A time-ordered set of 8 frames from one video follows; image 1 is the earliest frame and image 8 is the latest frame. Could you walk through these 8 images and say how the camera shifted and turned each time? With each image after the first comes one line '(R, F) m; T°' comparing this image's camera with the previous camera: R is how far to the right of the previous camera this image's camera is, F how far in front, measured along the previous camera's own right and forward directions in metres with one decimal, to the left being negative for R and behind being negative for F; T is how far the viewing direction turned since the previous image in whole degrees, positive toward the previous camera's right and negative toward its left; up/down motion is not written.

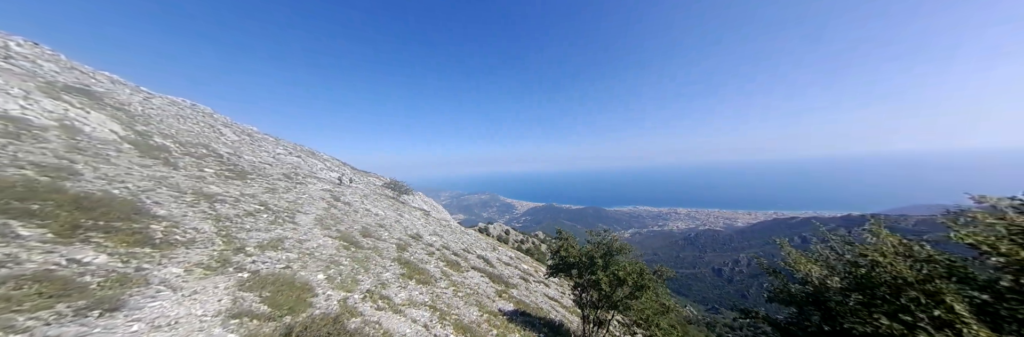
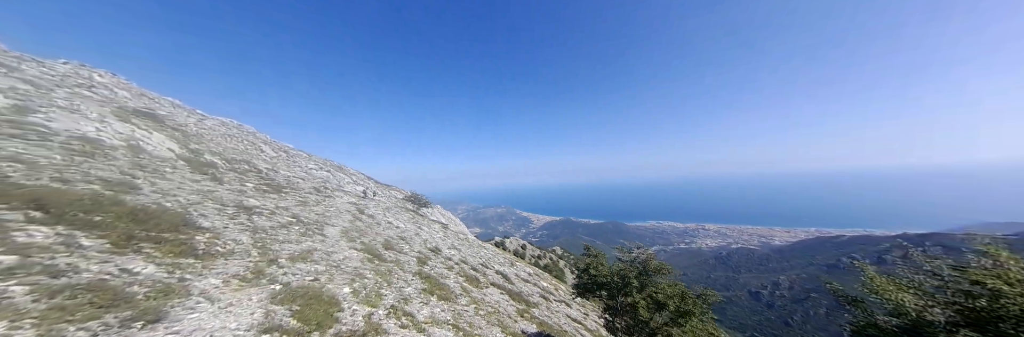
(-0.4, +0.3) m; -4°
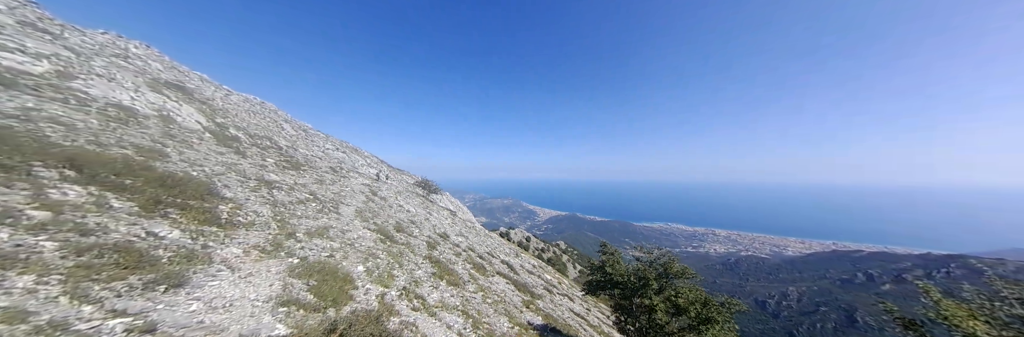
(-0.5, +0.4) m; -2°
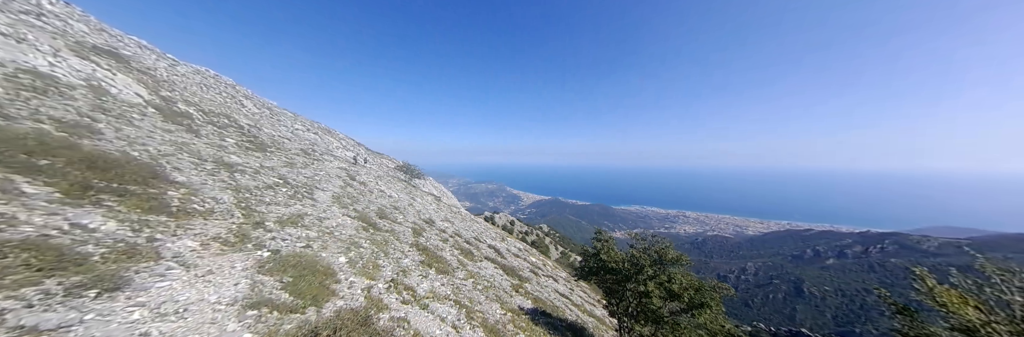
(-0.6, +0.7) m; +4°
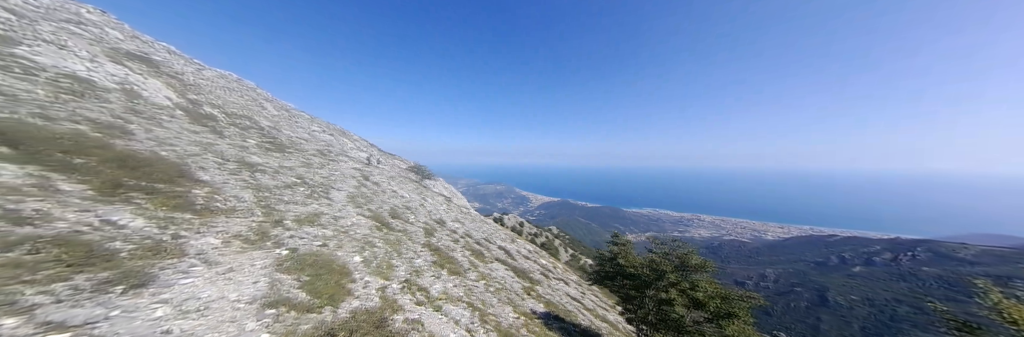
(-0.2, +0.2) m; -2°
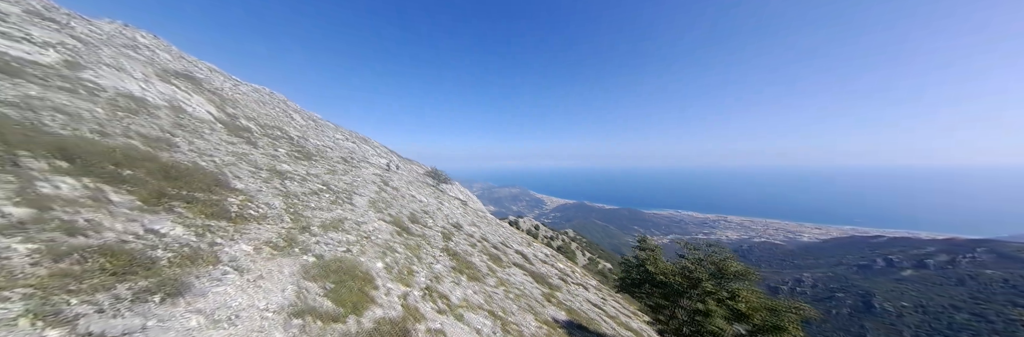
(-0.2, +0.3) m; -4°
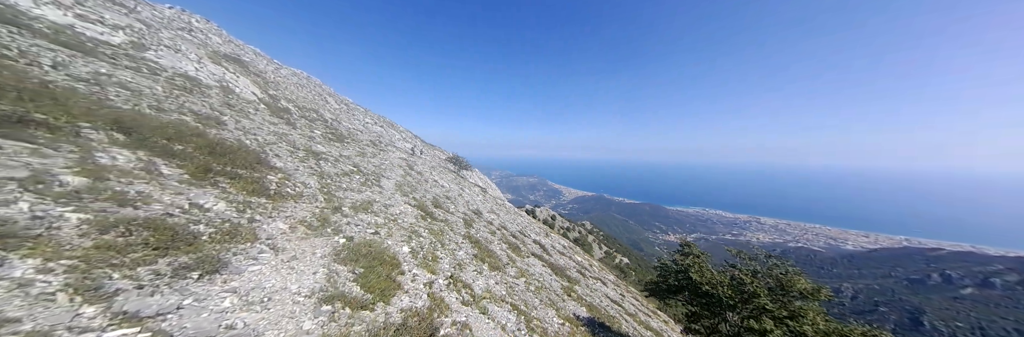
(-0.5, +0.7) m; -5°
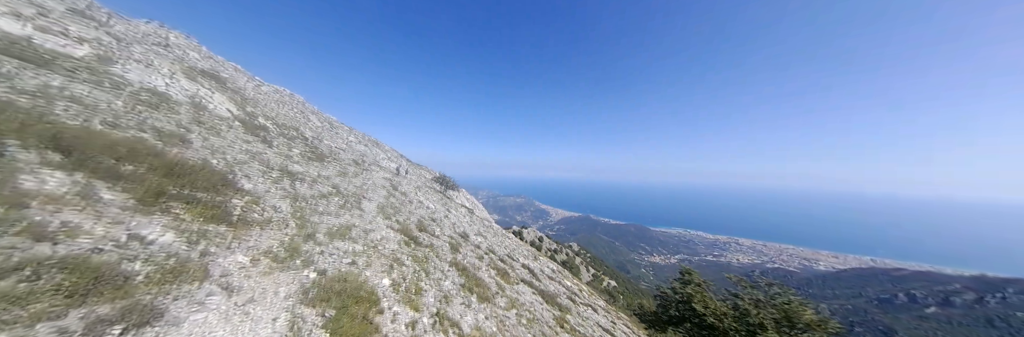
(-0.2, +0.4) m; +3°
